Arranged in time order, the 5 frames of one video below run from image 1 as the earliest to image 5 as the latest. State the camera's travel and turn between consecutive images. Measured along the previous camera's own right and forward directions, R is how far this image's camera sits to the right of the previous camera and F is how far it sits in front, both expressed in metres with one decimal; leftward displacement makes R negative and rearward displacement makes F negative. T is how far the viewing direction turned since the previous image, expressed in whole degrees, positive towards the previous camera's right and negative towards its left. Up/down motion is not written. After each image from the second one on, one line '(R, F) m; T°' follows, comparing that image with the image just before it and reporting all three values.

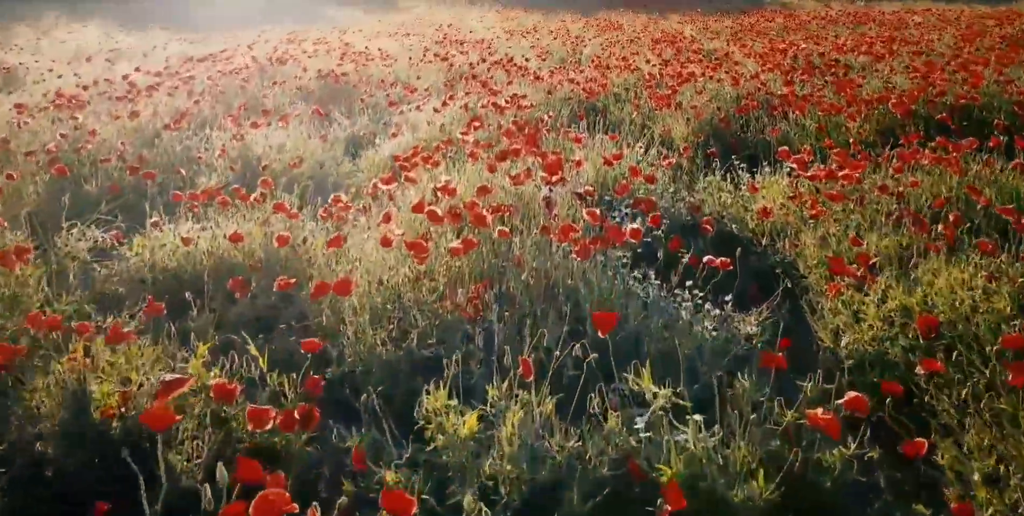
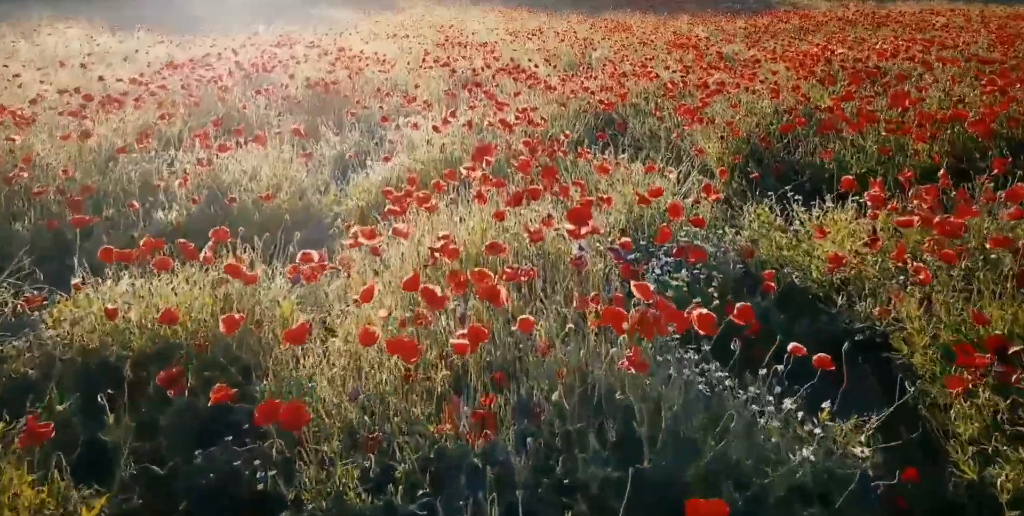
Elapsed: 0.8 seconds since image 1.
(0.0, +0.8) m; 0°
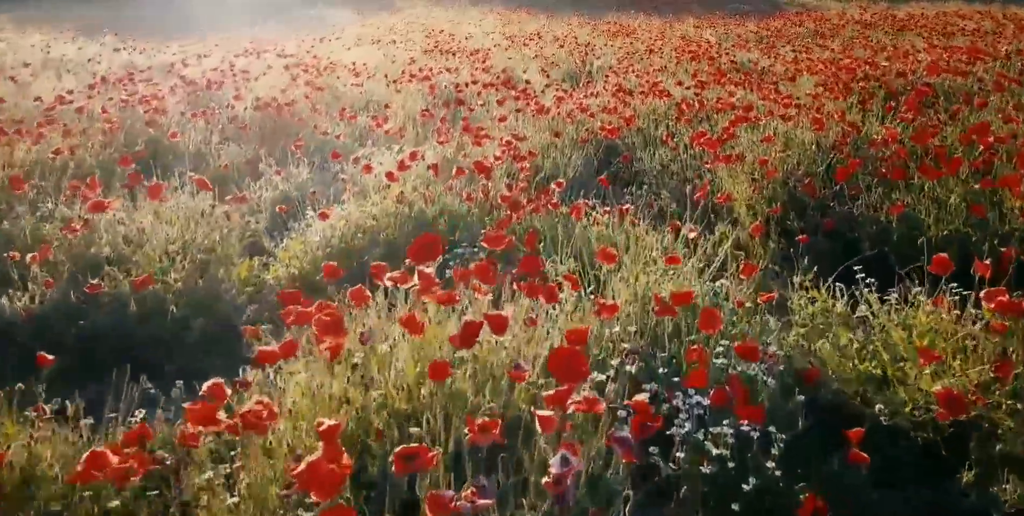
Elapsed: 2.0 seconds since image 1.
(+0.1, +1.1) m; 0°
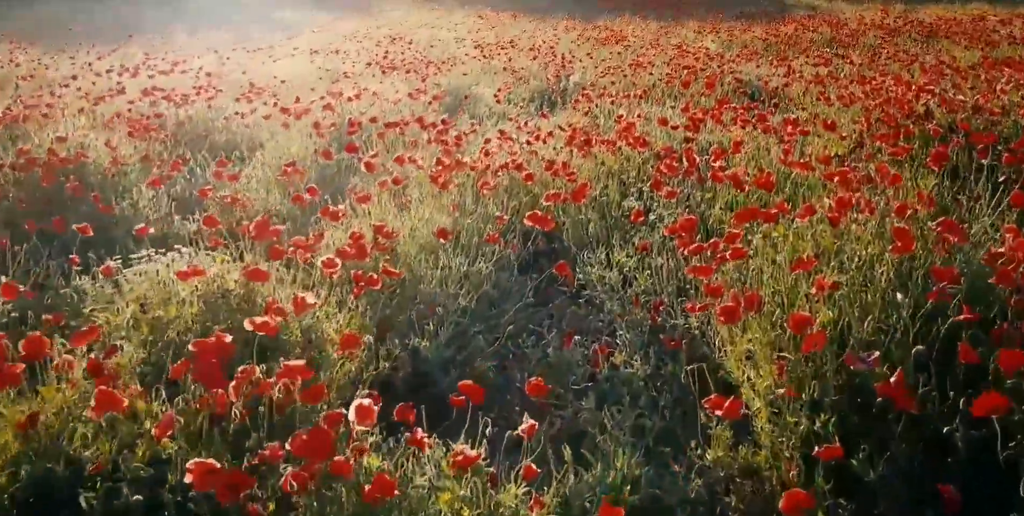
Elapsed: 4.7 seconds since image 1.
(+0.5, +2.2) m; 0°
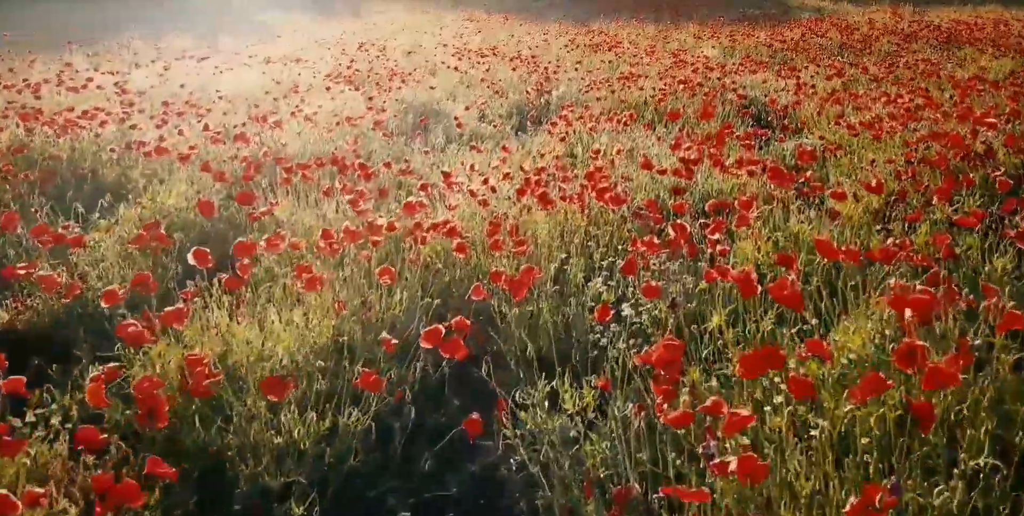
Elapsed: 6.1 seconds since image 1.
(+0.3, +1.2) m; 0°
